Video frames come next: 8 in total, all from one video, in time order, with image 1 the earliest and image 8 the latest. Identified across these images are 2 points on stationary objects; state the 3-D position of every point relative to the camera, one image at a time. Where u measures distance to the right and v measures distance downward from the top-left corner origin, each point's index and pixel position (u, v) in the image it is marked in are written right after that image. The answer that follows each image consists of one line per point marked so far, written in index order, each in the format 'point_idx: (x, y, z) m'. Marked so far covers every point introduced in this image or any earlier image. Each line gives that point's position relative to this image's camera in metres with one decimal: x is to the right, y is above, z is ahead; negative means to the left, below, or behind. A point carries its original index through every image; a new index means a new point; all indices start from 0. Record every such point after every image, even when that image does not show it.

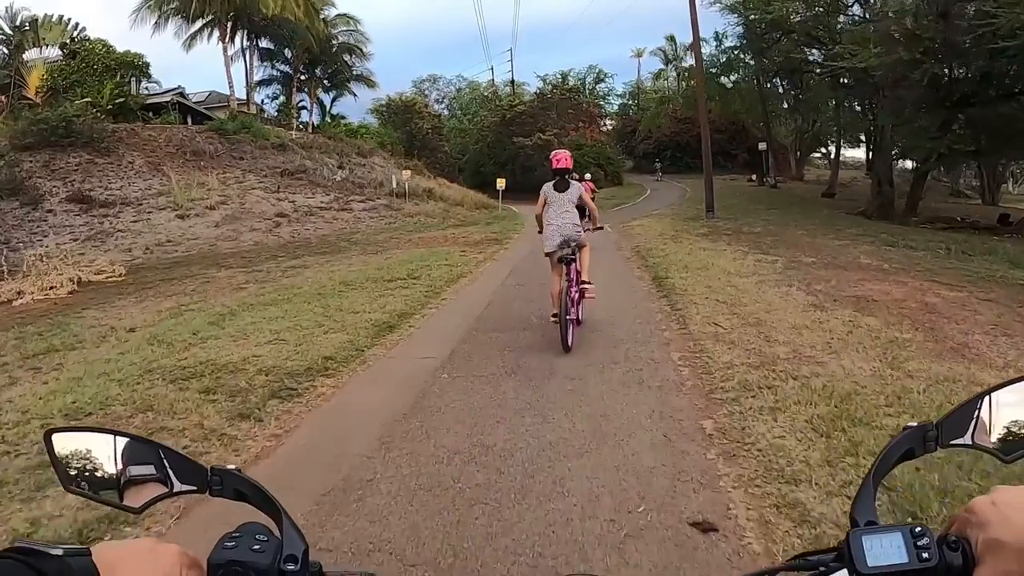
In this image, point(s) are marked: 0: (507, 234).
0: (-0.2, +1.4, +19.7) m
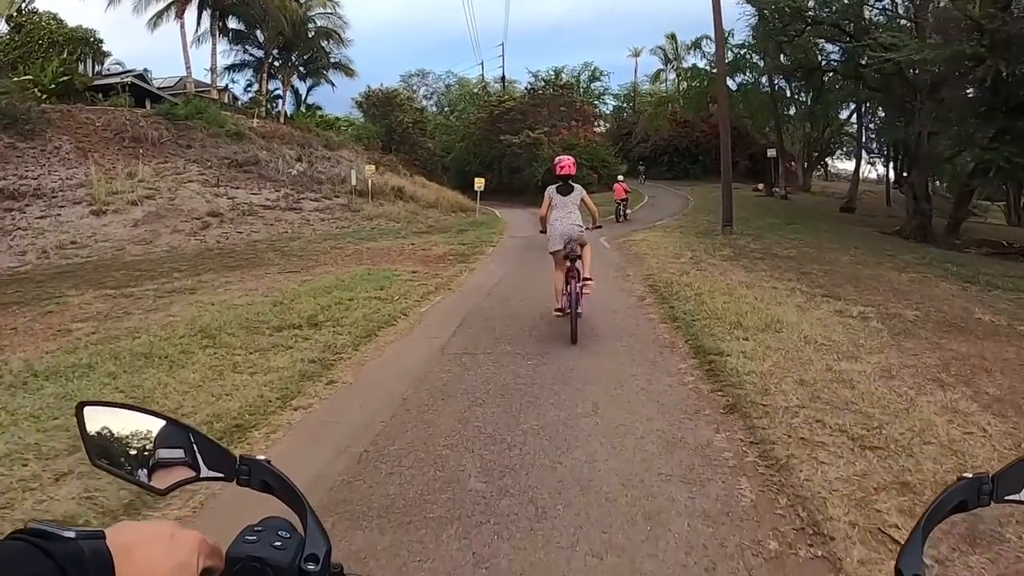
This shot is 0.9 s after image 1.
0: (-0.7, +0.9, +16.0) m
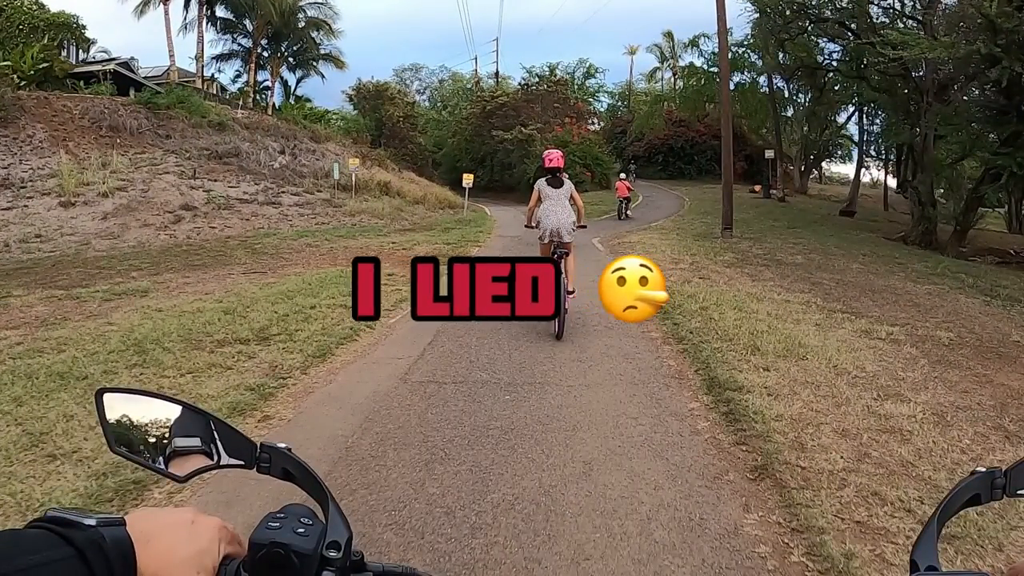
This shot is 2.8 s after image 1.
0: (-0.9, +0.8, +15.0) m
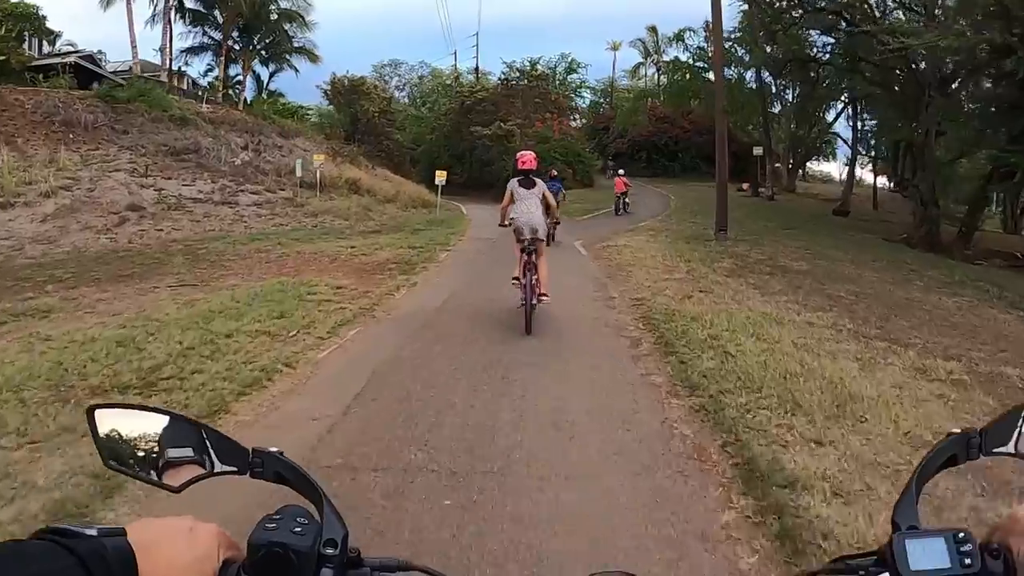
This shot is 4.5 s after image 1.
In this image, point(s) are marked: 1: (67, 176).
0: (-1.3, +0.7, +13.7) m
1: (-10.6, +2.6, +19.3) m
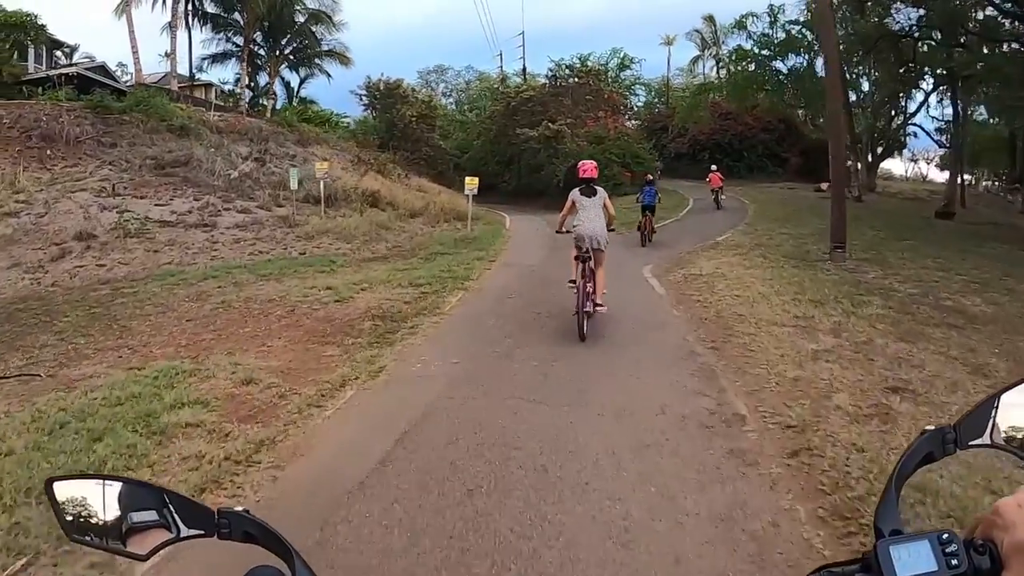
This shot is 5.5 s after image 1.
0: (-0.8, 0.0, +10.2) m
1: (-9.7, +1.8, +16.4) m
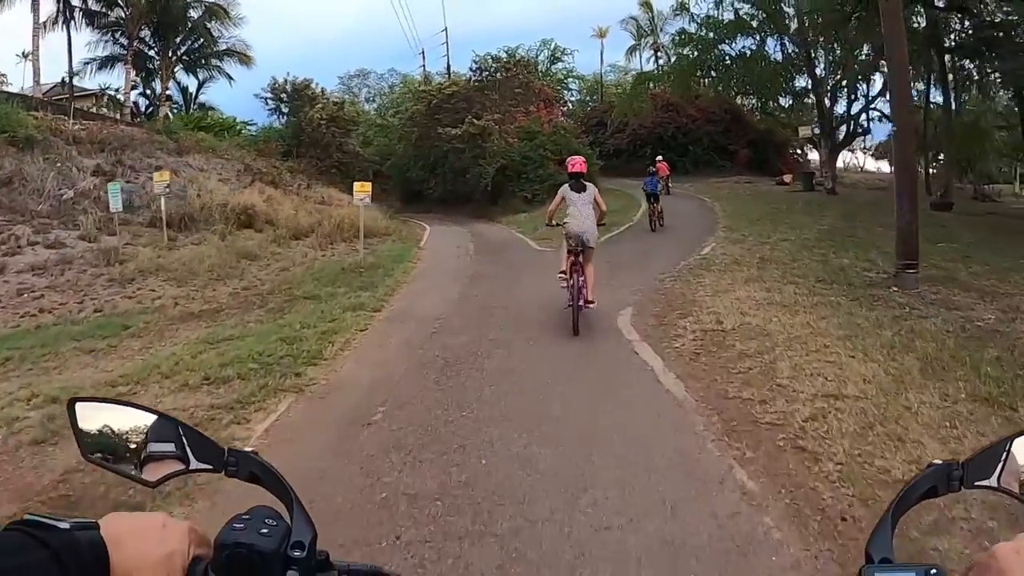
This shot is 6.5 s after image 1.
0: (-1.6, -0.5, +6.4) m
1: (-11.0, +0.7, +11.9) m
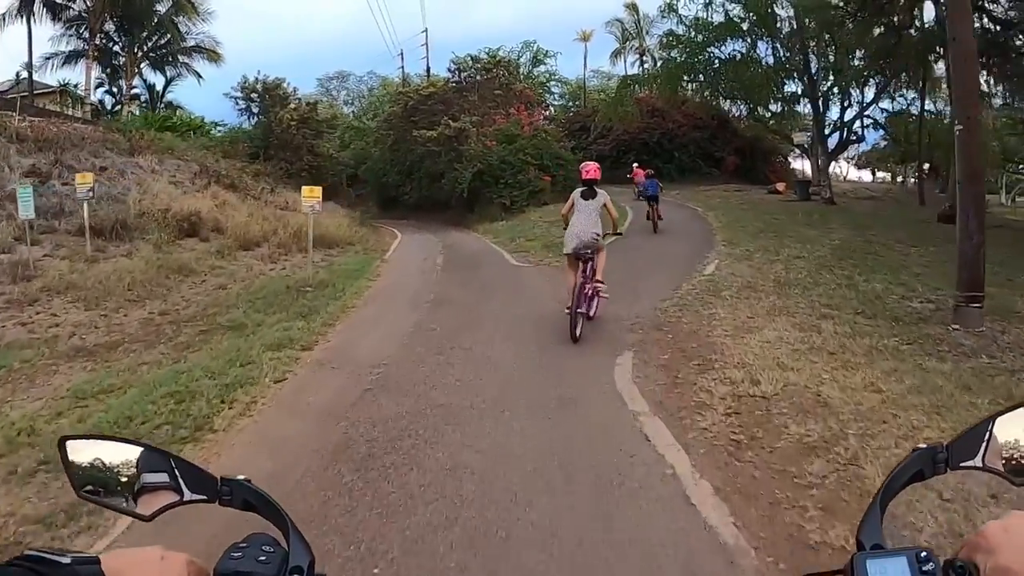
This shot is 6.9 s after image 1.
0: (-1.8, -0.7, +5.0) m
1: (-11.3, +0.5, +10.4) m
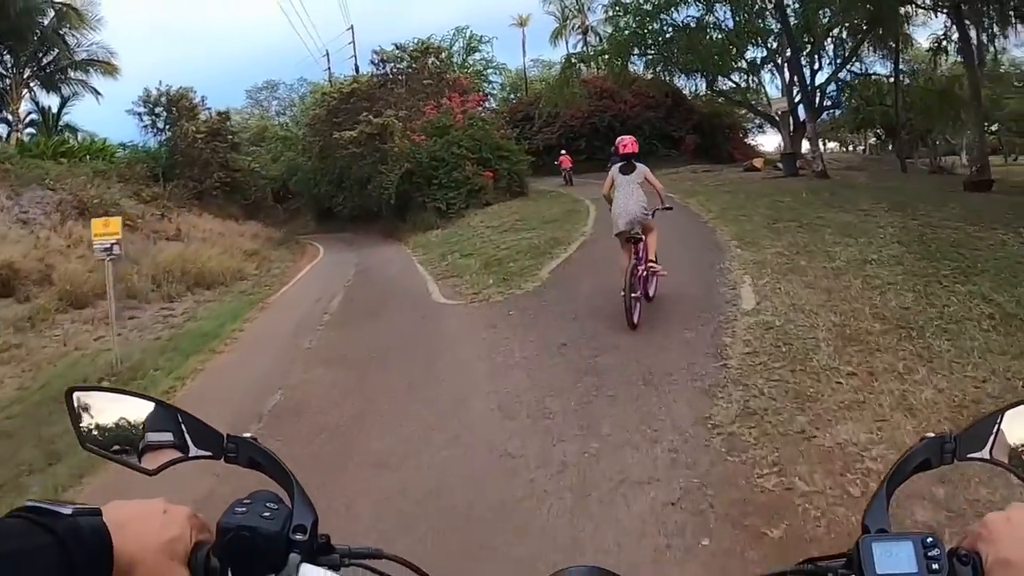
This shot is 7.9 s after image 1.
0: (-2.1, -1.3, +1.9) m
1: (-11.9, -0.9, +6.9) m
